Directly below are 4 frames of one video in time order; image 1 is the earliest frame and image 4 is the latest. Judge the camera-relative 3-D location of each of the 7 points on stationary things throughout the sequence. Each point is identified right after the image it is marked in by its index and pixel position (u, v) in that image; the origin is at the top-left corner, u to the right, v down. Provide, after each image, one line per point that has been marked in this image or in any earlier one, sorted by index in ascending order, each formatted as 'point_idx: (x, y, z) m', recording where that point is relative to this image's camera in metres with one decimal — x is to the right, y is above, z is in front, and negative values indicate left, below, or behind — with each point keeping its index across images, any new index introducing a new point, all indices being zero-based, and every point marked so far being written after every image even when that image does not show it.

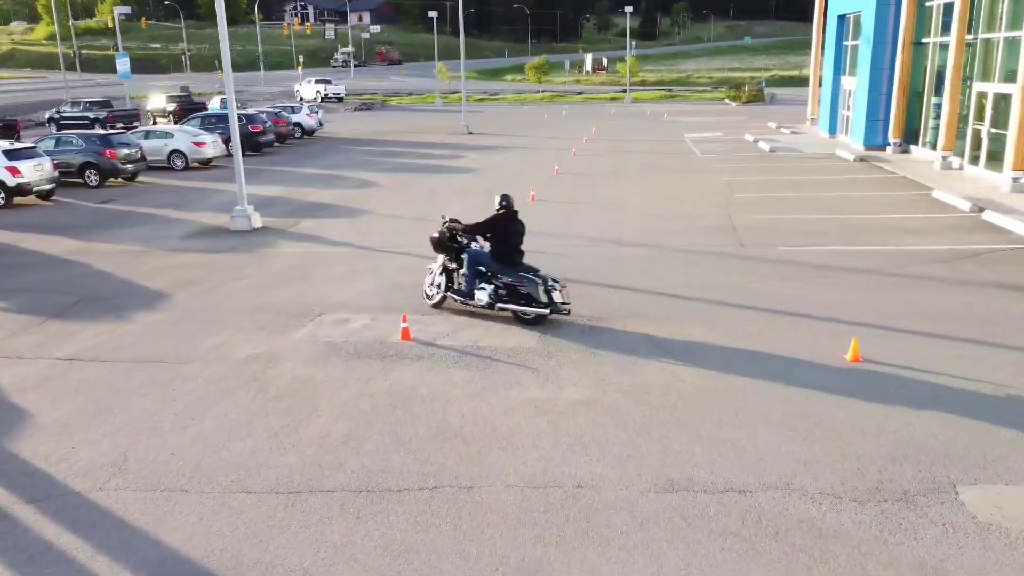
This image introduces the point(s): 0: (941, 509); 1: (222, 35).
0: (+2.9, -1.5, +5.6) m
1: (-5.7, +5.0, +15.9) m
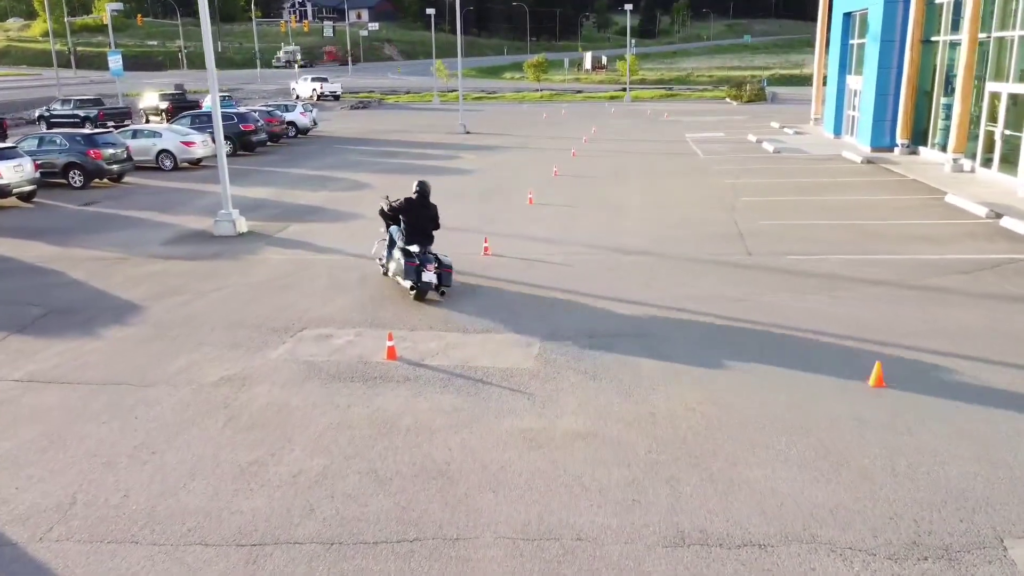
0: (+2.9, -1.7, +4.9) m
1: (-5.7, +4.8, +15.2) m
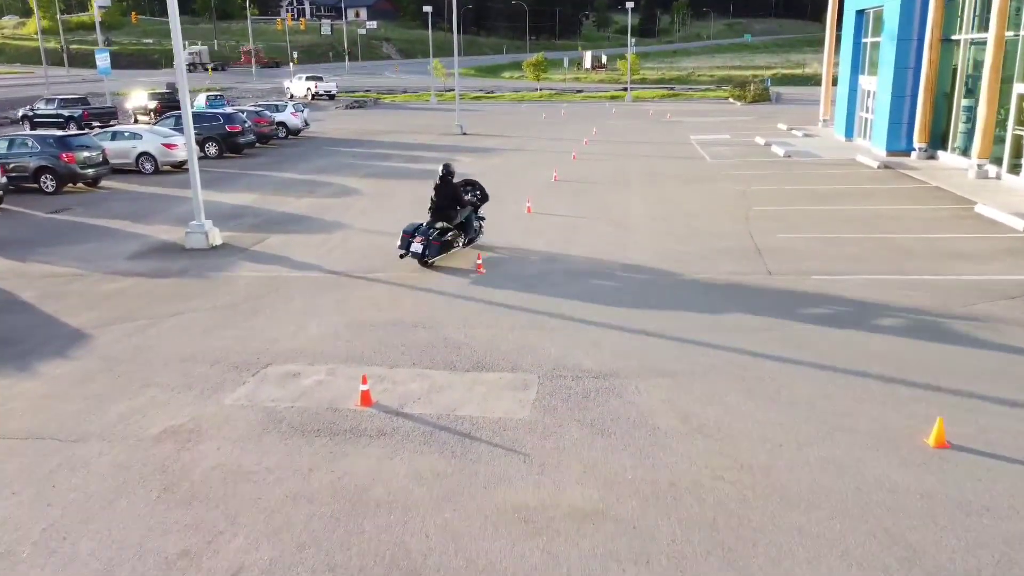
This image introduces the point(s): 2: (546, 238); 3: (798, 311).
0: (+2.8, -2.0, +3.7) m
1: (-5.8, +4.5, +14.0) m
2: (+0.6, +0.9, +15.0) m
3: (+3.6, -0.3, +10.2) m
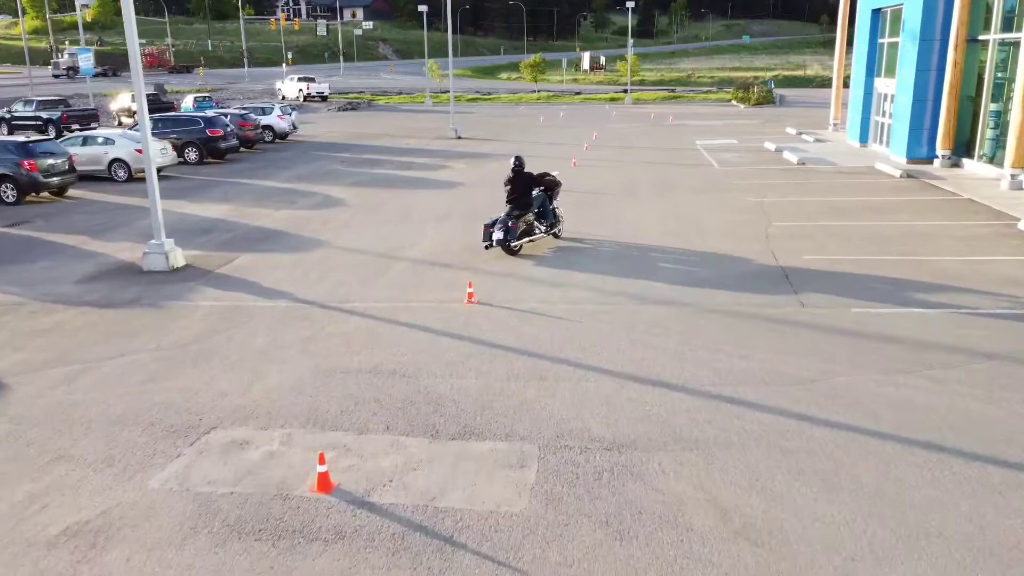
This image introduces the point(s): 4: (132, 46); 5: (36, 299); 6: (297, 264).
0: (+2.8, -2.5, +2.2) m
1: (-5.9, +4.1, +12.5) m
2: (+0.5, +0.5, +13.5) m
3: (+3.5, -0.7, +8.7) m
4: (-5.9, +3.7, +12.7) m
5: (-6.8, -0.2, +11.6) m
6: (-3.5, +0.4, +13.5) m
